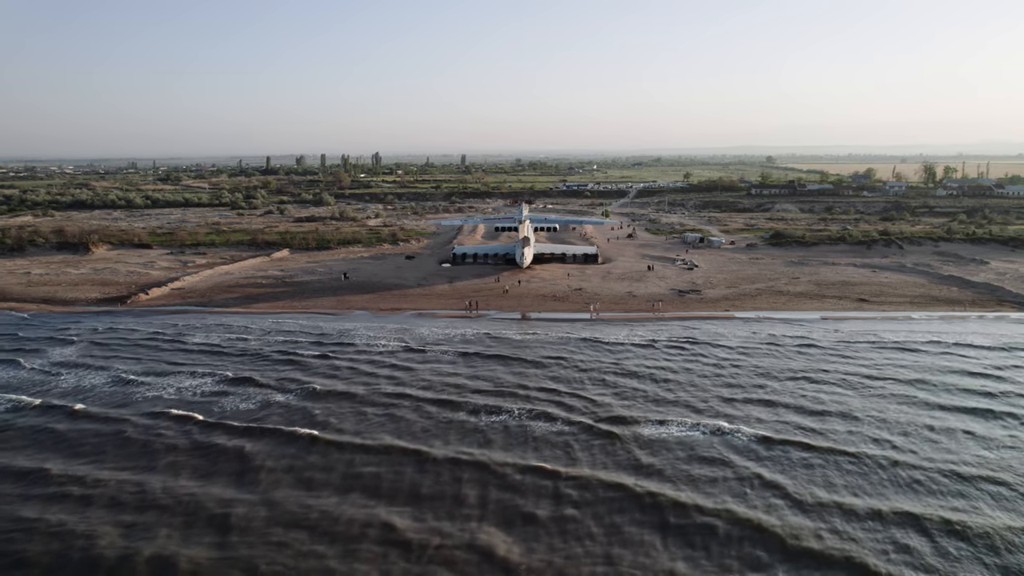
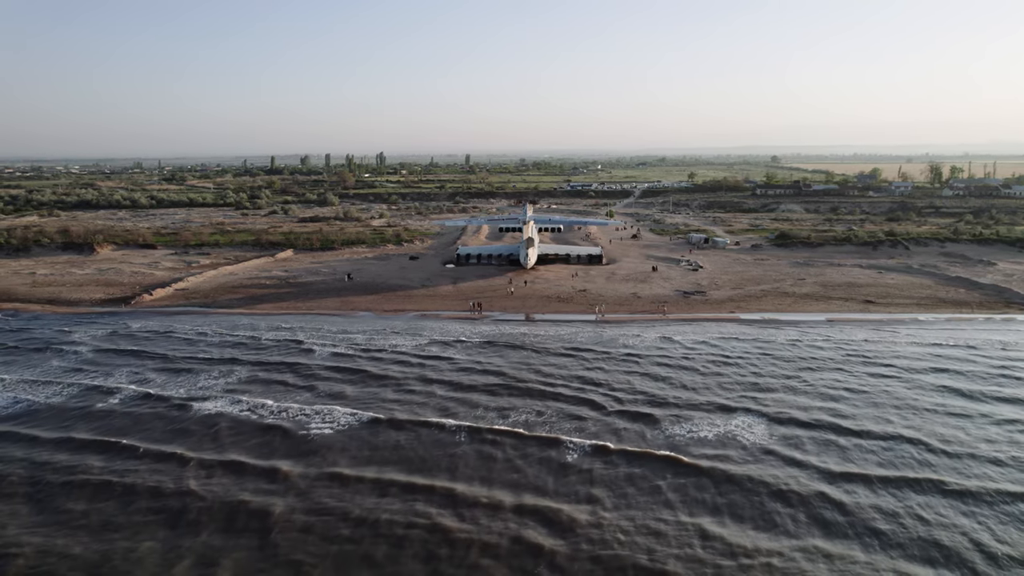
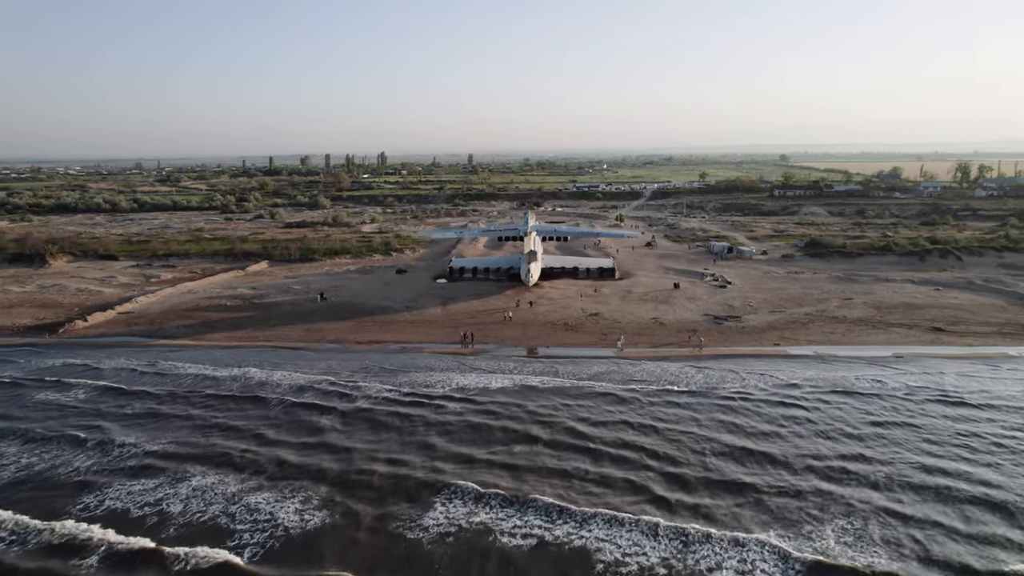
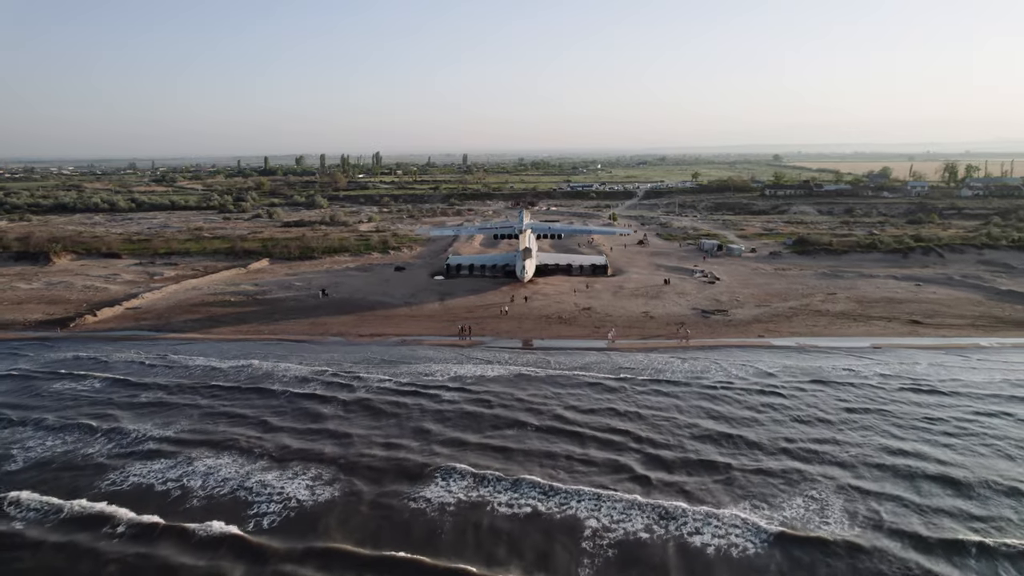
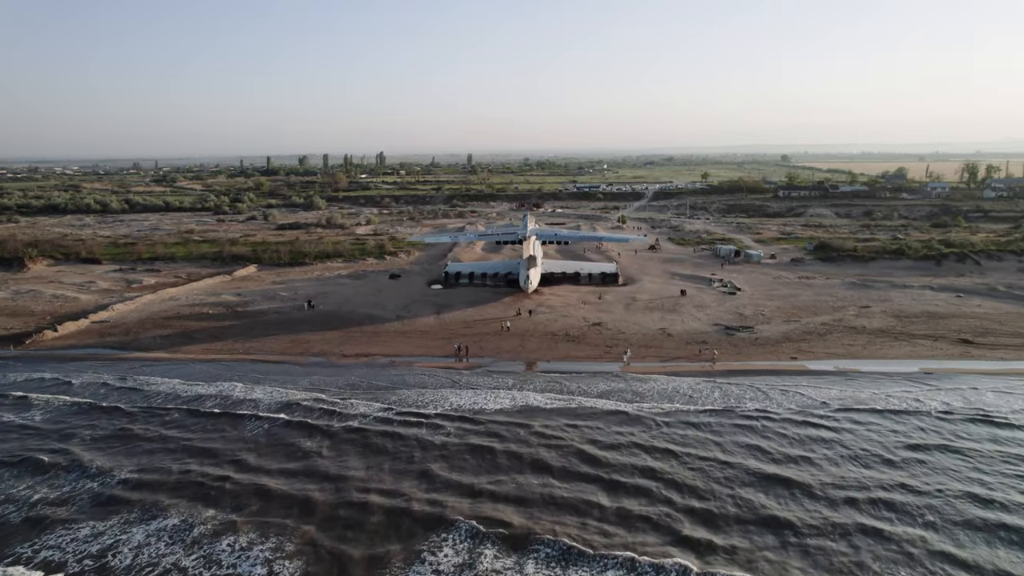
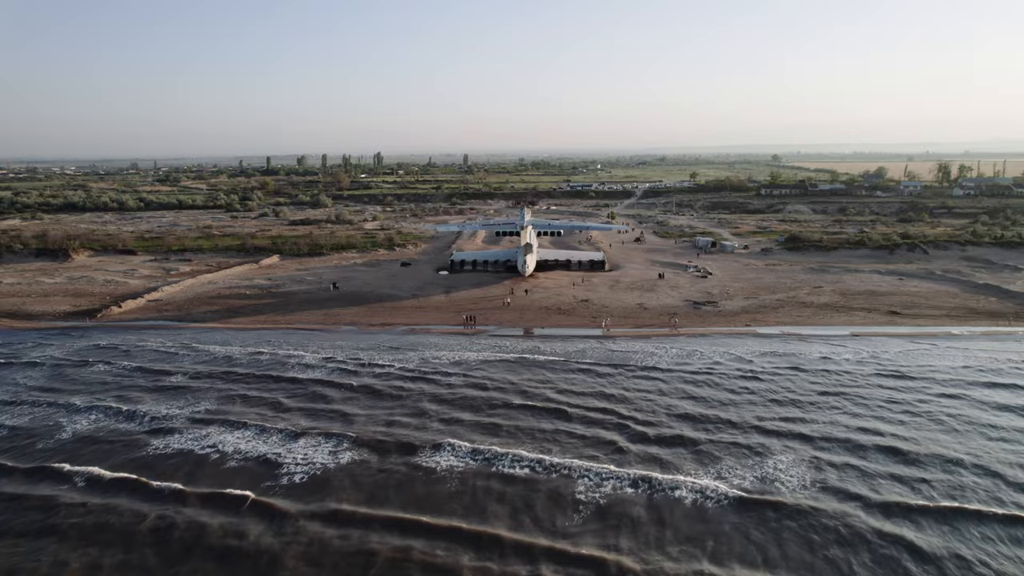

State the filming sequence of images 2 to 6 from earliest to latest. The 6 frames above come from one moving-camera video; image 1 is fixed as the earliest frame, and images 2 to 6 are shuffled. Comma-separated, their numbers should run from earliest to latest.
2, 6, 4, 3, 5
